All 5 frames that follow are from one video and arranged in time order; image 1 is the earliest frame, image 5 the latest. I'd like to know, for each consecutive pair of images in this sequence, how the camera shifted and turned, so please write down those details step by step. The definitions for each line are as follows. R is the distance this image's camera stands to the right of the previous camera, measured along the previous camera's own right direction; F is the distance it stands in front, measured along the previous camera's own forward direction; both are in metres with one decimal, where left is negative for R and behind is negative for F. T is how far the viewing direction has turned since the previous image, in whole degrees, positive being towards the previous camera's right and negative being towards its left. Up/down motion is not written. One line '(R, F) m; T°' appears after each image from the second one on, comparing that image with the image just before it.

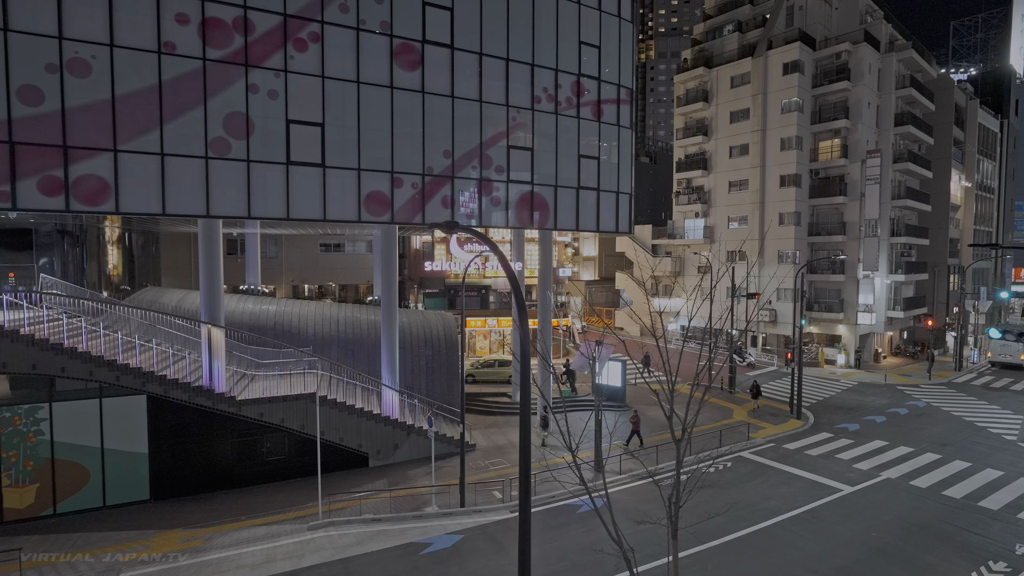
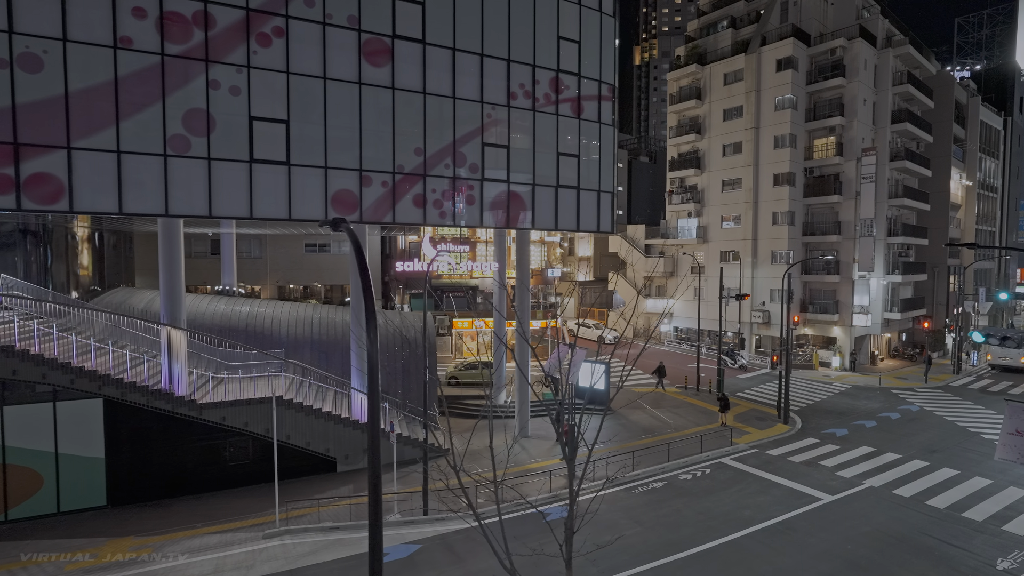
(+1.3, +0.5) m; -1°
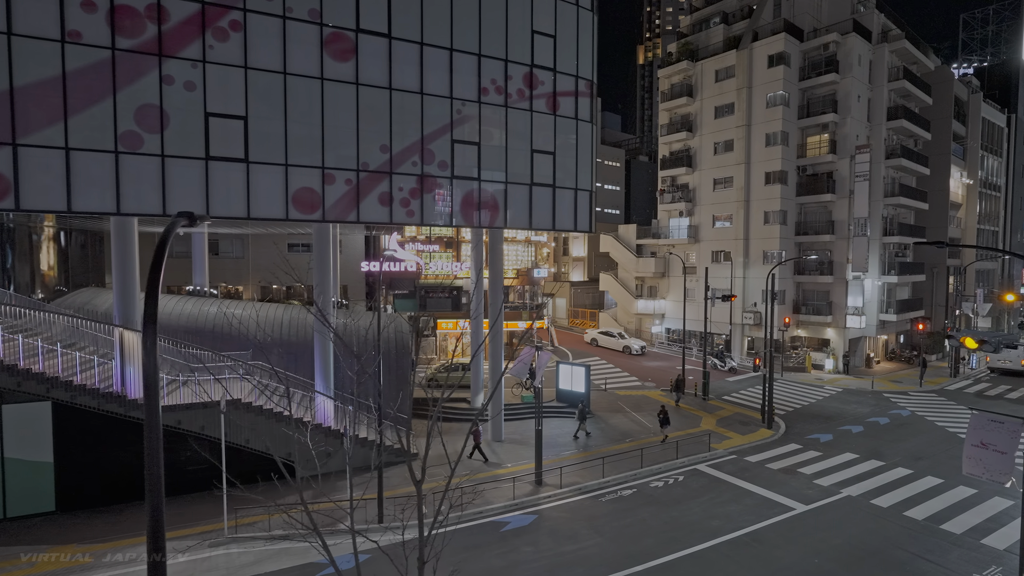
(+1.4, +0.6) m; -1°
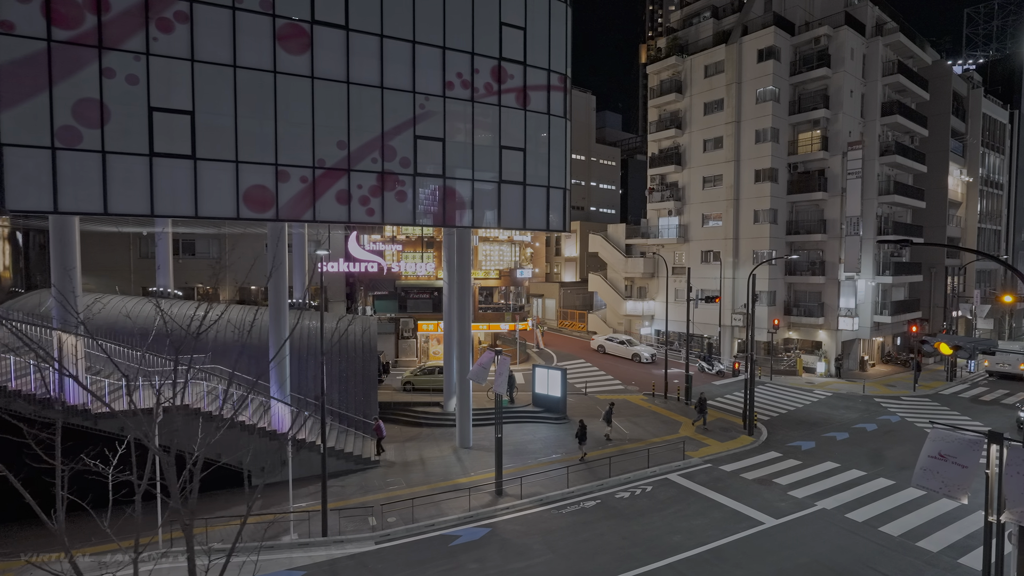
(+1.6, +0.8) m; -1°
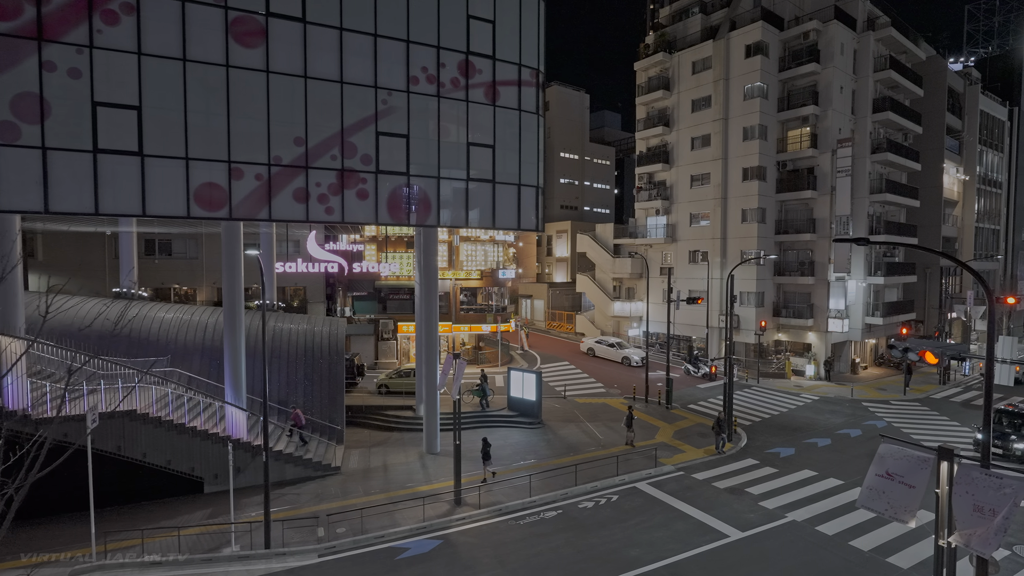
(+1.4, +0.7) m; 0°
